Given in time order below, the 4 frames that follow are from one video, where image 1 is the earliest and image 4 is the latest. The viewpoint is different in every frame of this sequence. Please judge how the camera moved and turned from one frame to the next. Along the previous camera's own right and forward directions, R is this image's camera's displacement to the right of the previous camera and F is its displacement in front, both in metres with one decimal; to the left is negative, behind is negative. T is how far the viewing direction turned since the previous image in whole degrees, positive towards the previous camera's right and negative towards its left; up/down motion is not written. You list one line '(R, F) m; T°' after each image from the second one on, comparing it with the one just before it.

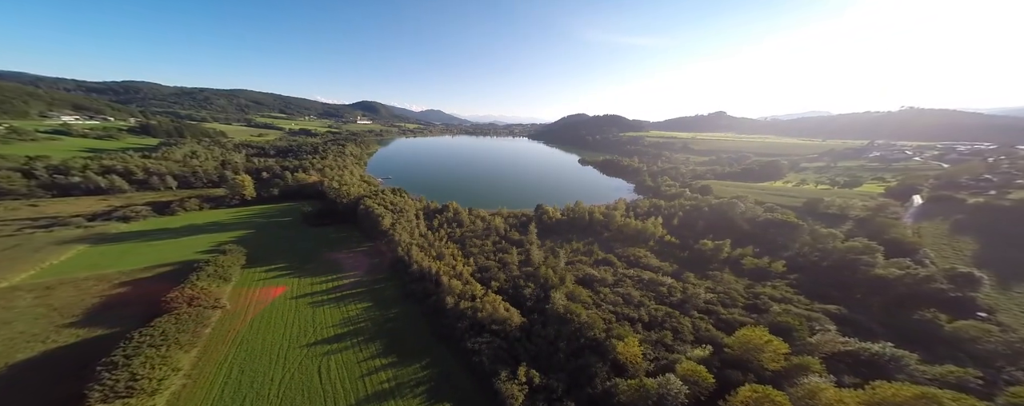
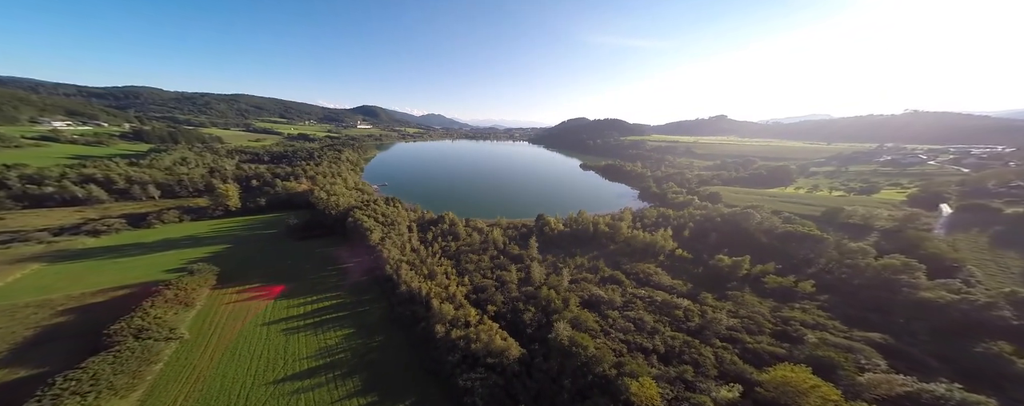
(+0.2, +2.2) m; 0°
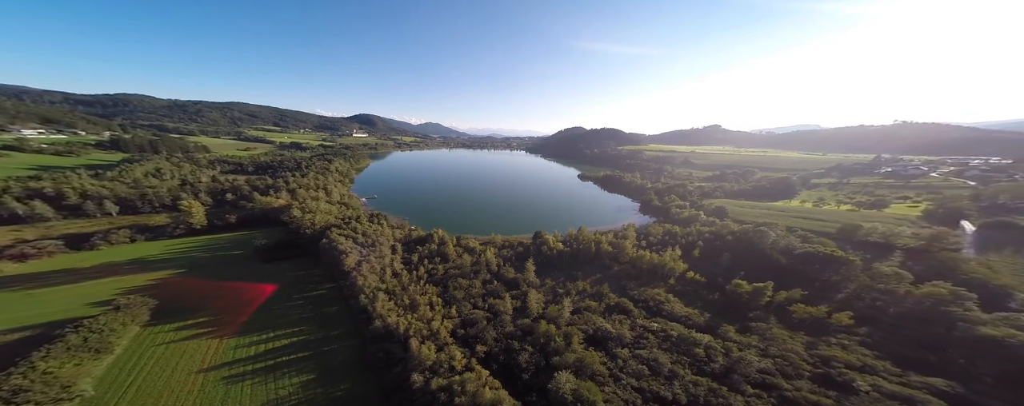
(+0.3, +2.7) m; +1°
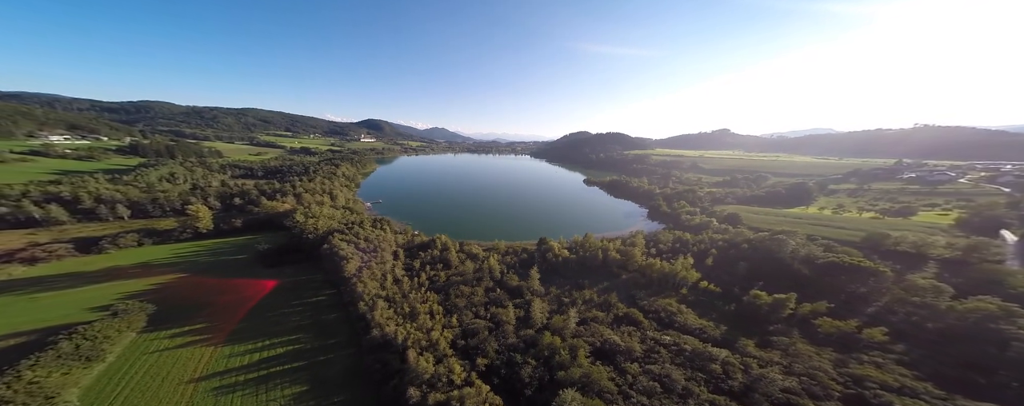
(+0.2, +0.7) m; -1°
